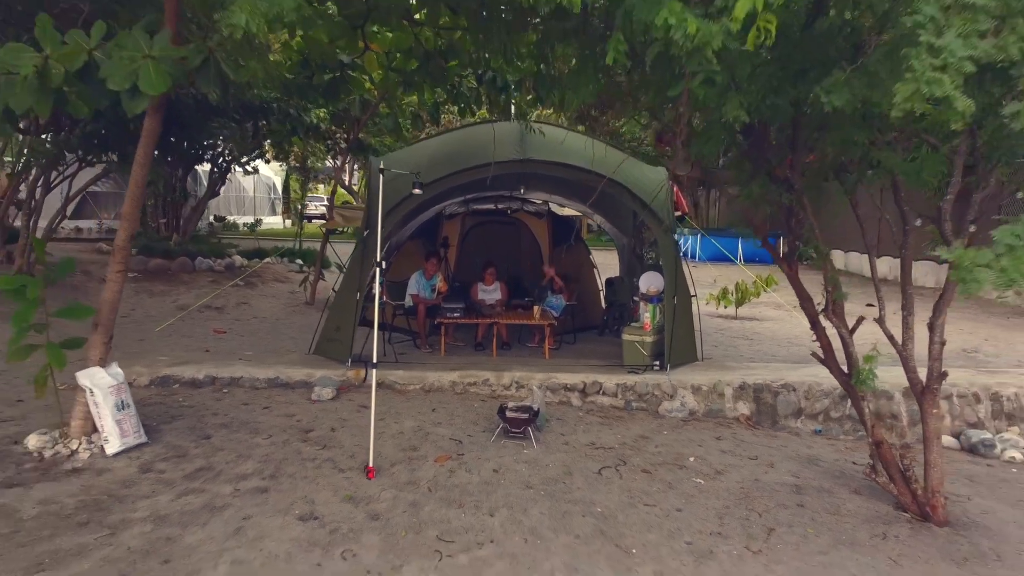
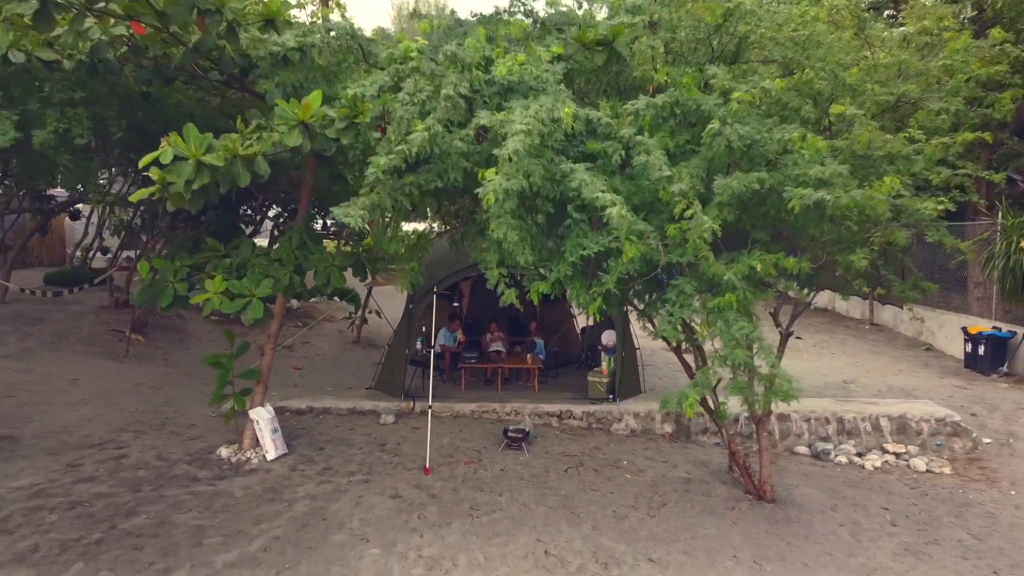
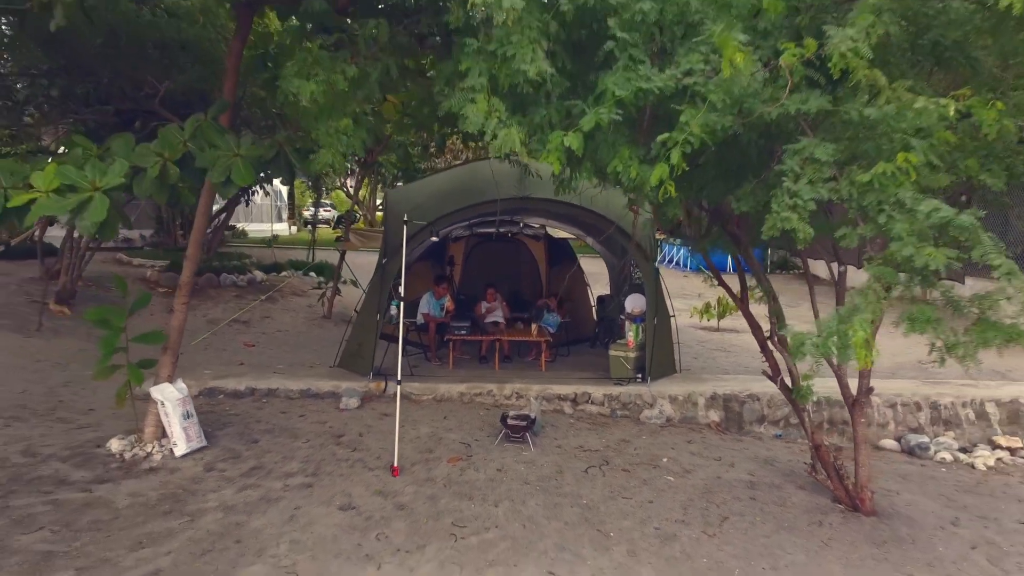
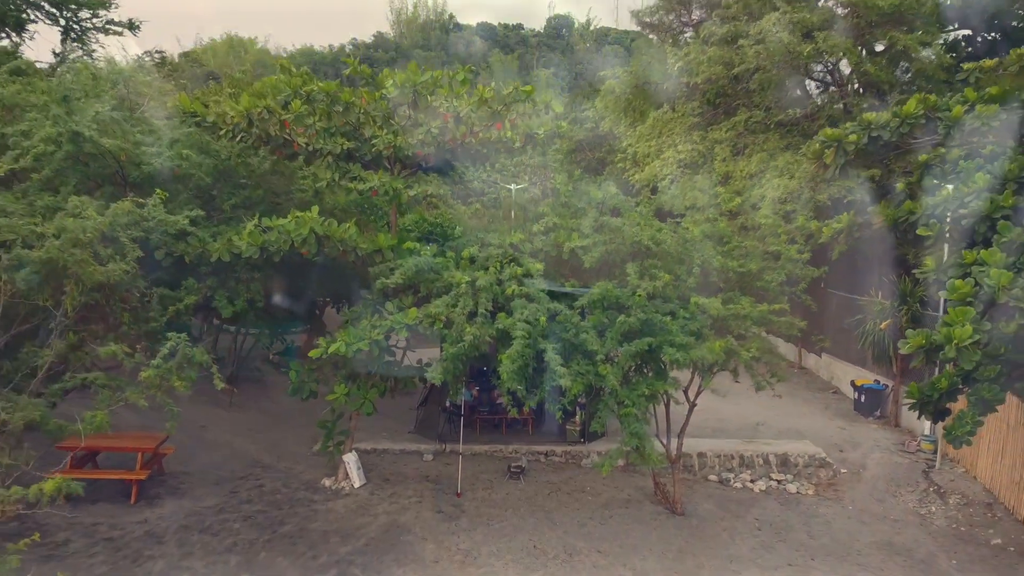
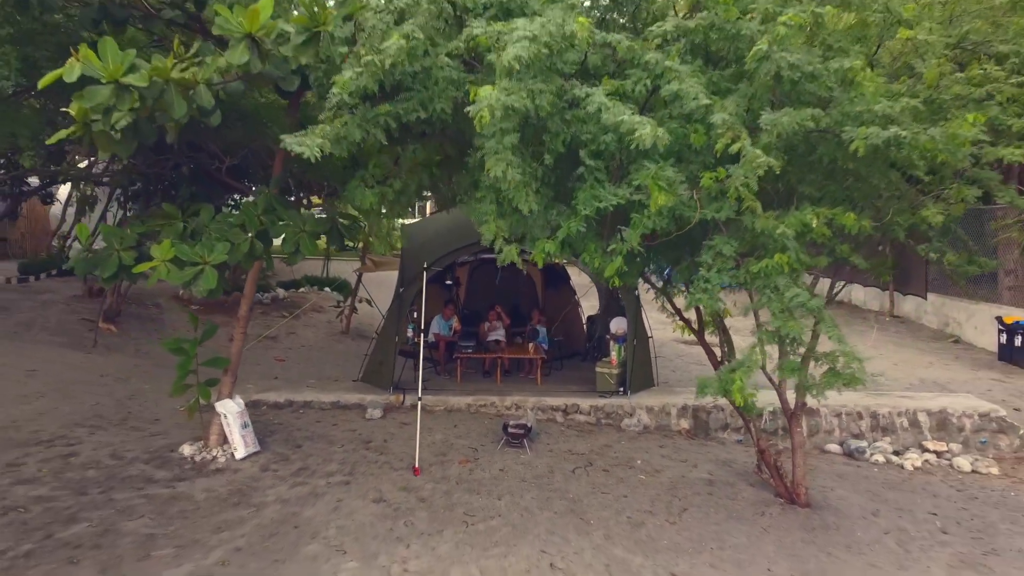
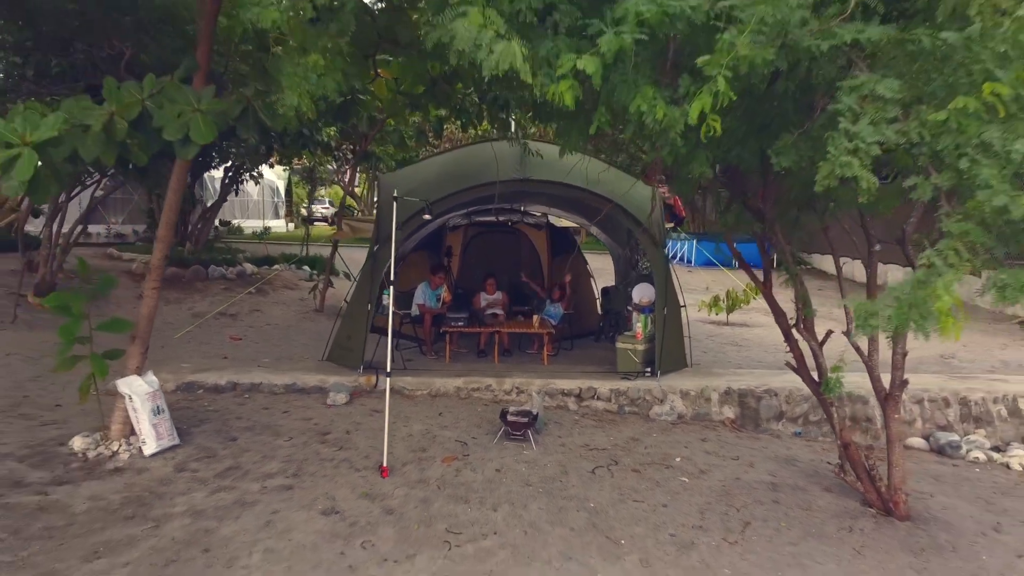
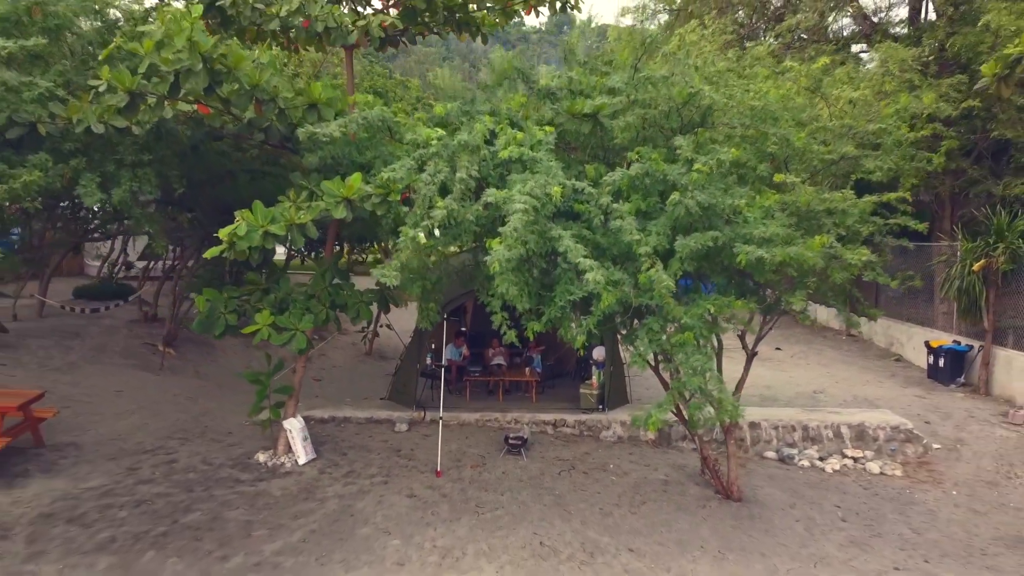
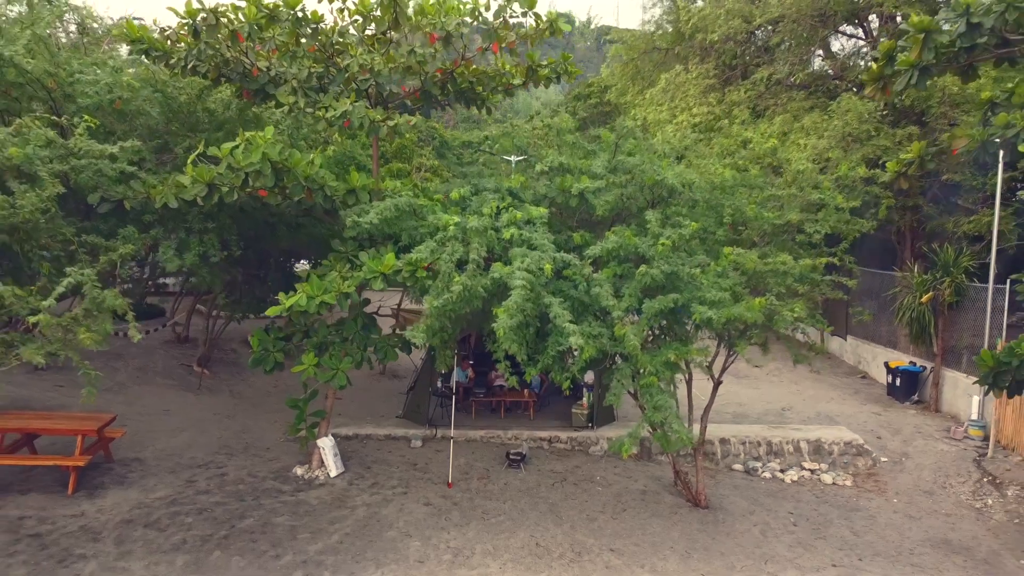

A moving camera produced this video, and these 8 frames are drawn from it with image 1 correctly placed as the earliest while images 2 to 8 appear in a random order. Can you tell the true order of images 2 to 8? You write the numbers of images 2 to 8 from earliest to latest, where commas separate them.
6, 3, 5, 2, 7, 8, 4
